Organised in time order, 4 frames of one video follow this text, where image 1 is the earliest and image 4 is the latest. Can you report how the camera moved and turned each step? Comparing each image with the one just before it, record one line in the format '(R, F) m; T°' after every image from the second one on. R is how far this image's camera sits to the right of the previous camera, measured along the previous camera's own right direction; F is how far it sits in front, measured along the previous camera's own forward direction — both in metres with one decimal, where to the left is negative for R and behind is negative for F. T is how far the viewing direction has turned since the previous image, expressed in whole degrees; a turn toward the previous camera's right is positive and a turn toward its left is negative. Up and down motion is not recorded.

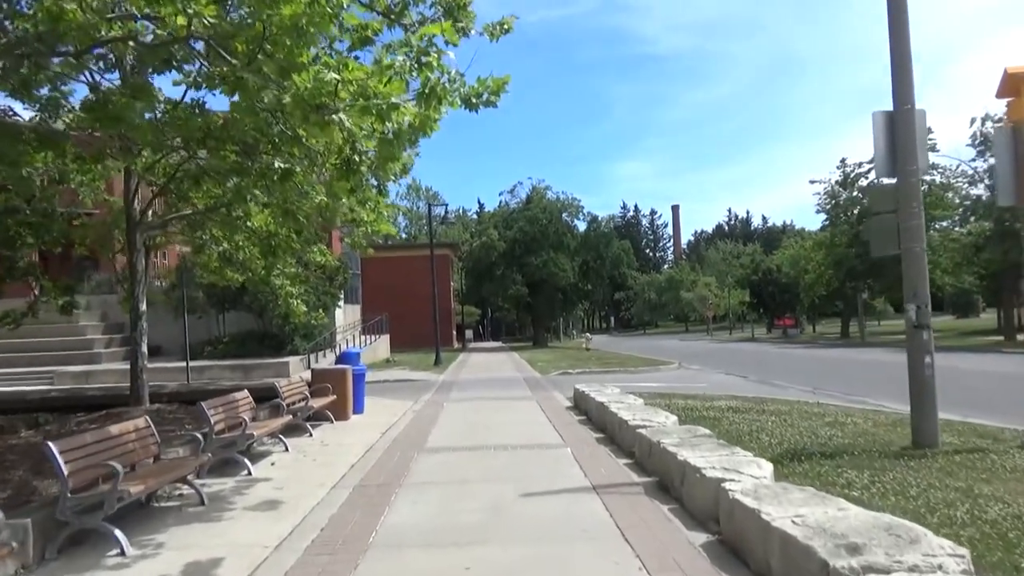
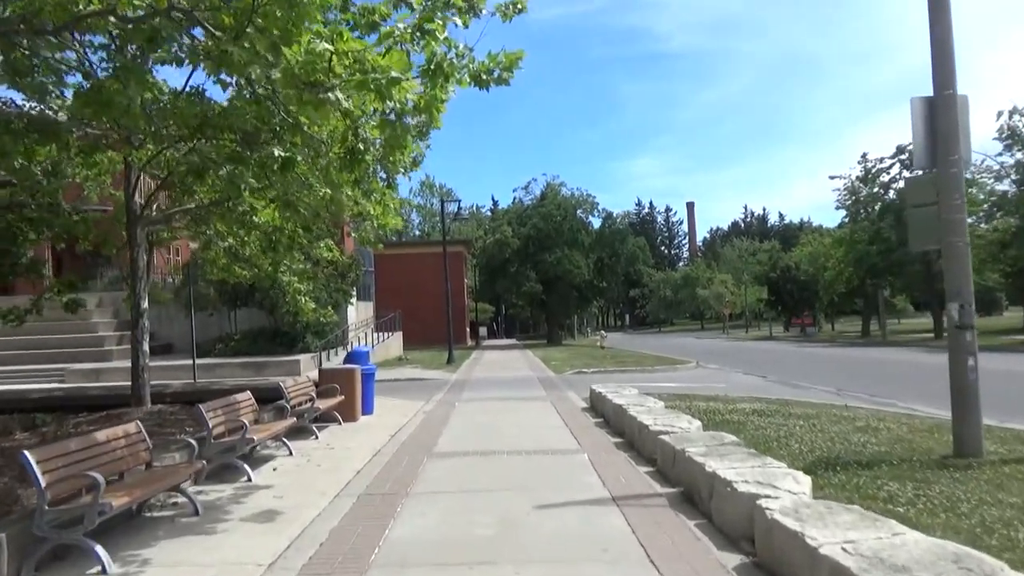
(0.0, +0.5) m; -1°
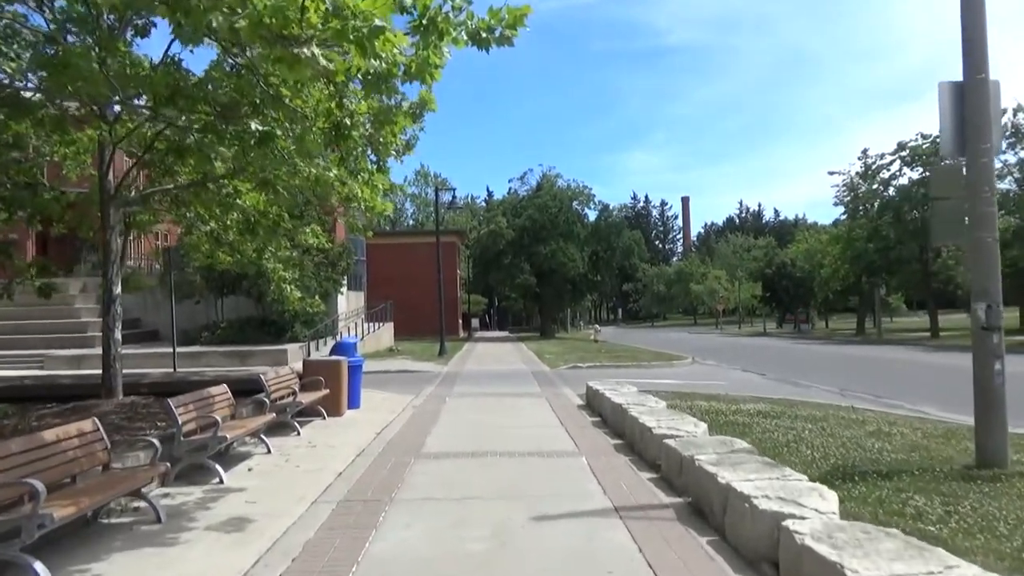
(0.0, +0.6) m; 0°
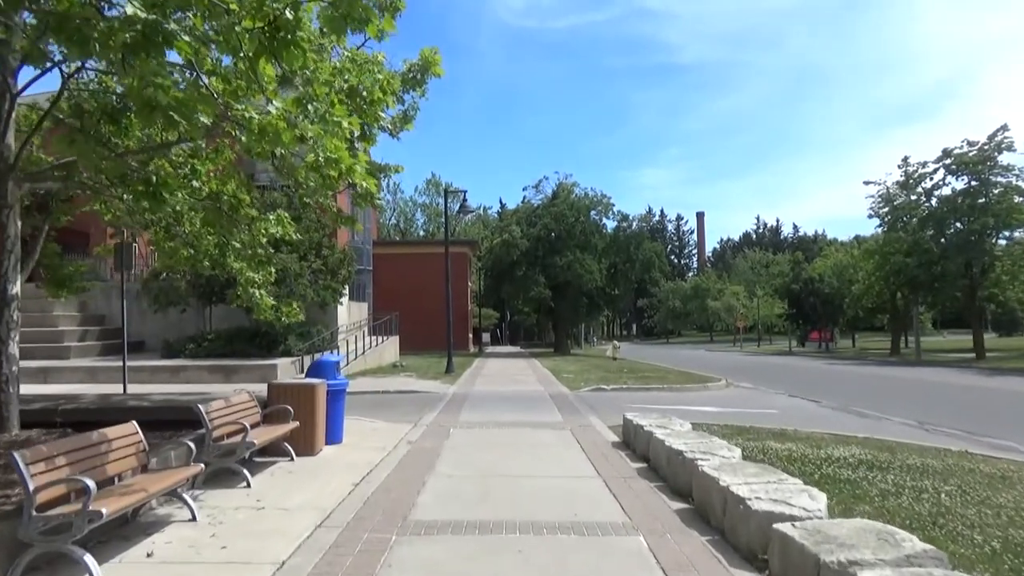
(-0.1, +2.7) m; -1°
